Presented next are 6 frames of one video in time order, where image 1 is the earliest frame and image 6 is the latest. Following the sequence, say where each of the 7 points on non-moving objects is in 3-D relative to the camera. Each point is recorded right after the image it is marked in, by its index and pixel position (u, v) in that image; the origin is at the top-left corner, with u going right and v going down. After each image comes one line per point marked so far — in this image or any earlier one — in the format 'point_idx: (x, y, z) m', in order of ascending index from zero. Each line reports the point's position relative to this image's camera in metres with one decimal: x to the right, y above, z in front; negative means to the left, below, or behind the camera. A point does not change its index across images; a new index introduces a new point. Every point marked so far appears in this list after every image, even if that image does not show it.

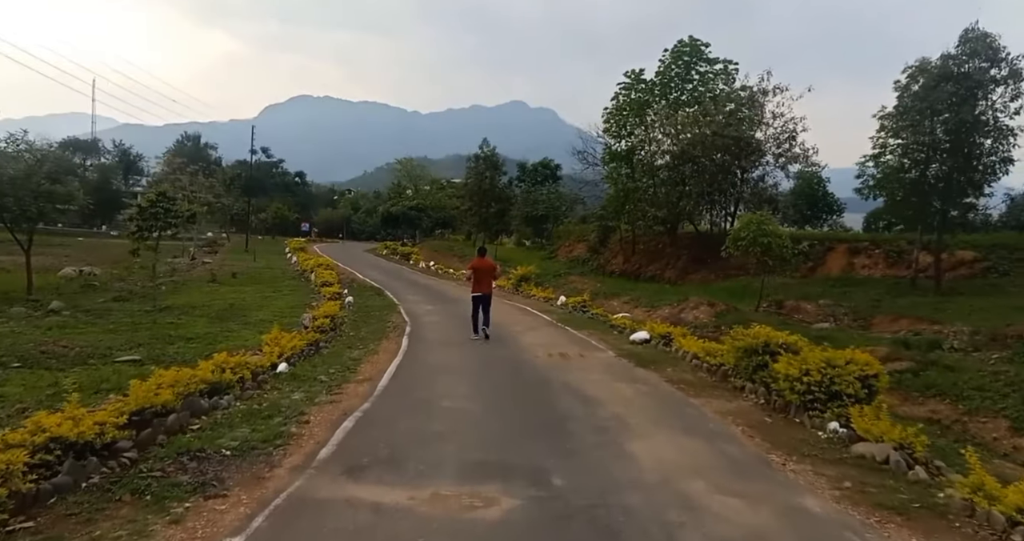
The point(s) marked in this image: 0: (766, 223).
0: (+6.9, +1.3, +19.0) m
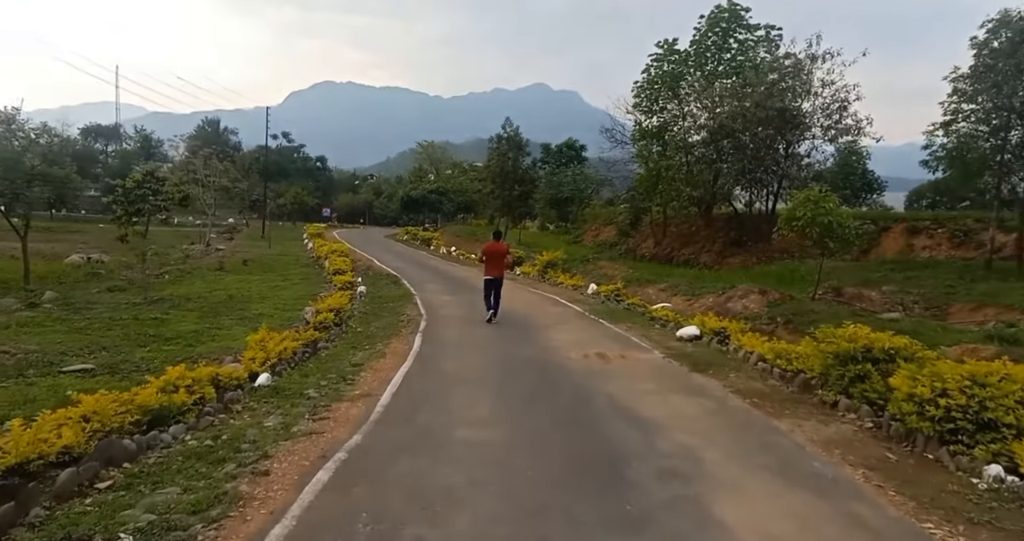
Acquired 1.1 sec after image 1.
0: (+7.6, +1.7, +16.9) m
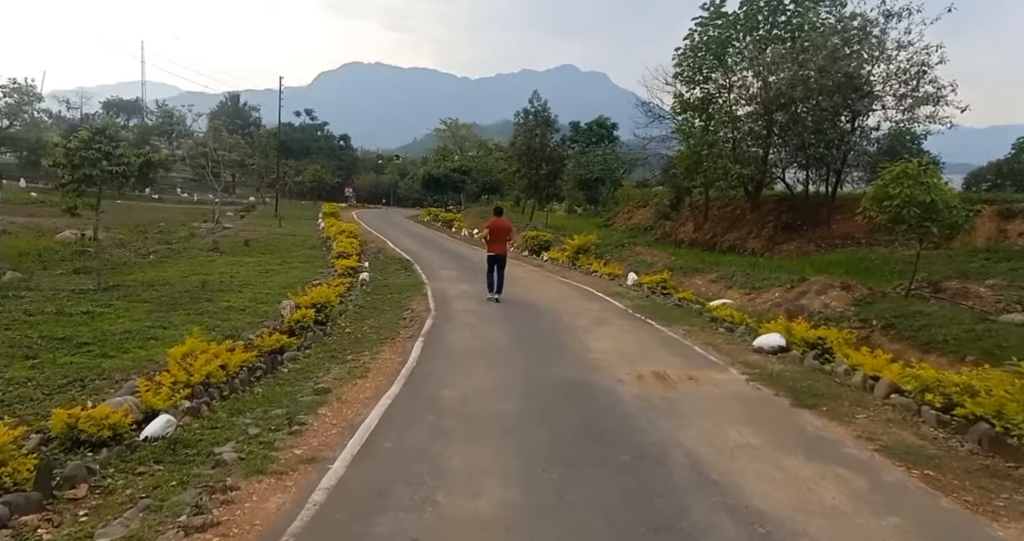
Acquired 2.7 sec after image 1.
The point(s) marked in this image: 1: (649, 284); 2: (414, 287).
0: (+8.2, +1.9, +13.9) m
1: (+3.3, -0.3, +16.5) m
2: (-2.2, -0.4, +16.0) m
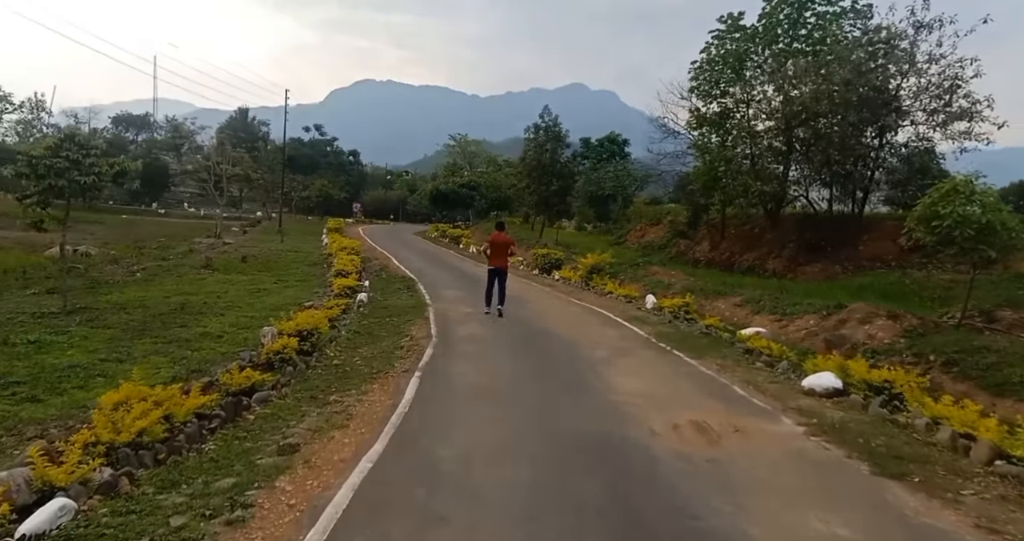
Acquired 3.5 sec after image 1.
0: (+8.4, +1.4, +12.5) m
1: (+3.5, -0.8, +15.2) m
2: (-2.0, -0.8, +14.7) m
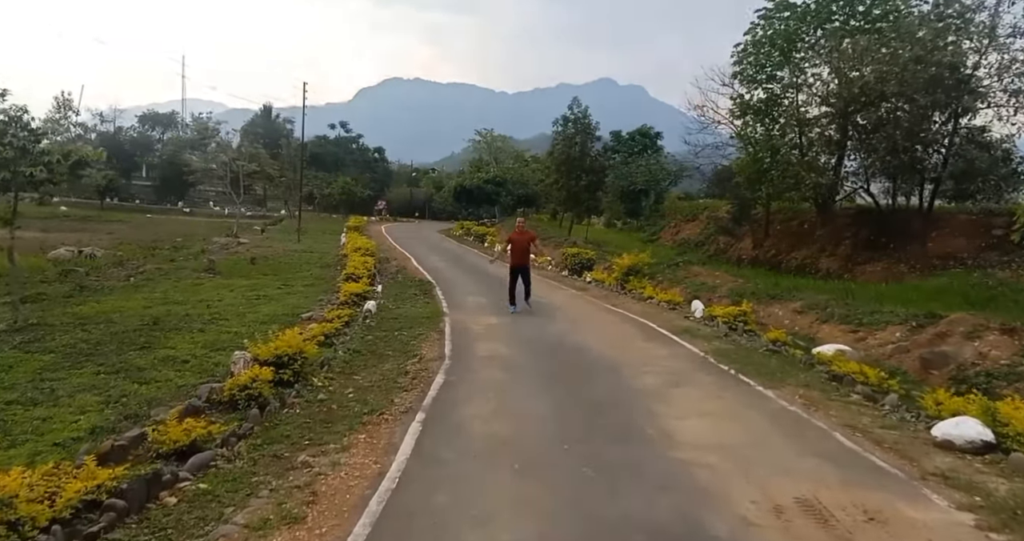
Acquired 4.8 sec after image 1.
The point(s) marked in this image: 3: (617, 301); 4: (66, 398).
0: (+8.8, +1.3, +10.3) m
1: (+4.0, -0.9, +13.2) m
2: (-1.5, -0.9, +12.9) m
3: (+2.5, -0.7, +17.1) m
4: (-3.9, -1.1, +6.1) m
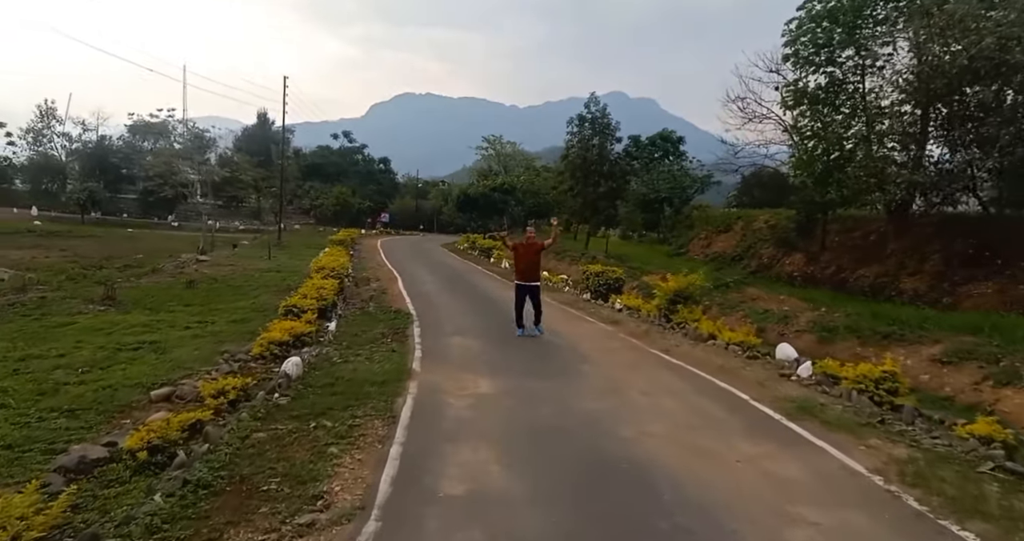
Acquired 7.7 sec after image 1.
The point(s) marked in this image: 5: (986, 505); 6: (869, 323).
0: (+8.8, +1.0, +5.2) m
1: (+4.1, -1.3, +8.1) m
2: (-1.4, -1.3, +7.9) m
3: (+2.7, -1.2, +12.1) m
4: (-4.0, -1.4, +1.2) m
5: (+3.3, -1.7, +4.8) m
6: (+7.0, -1.0, +13.6) m
